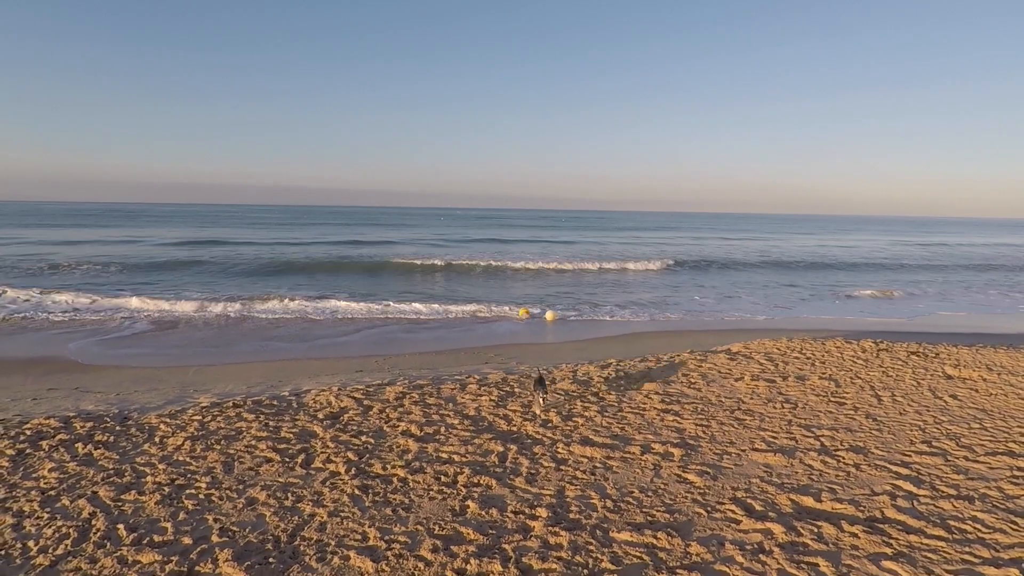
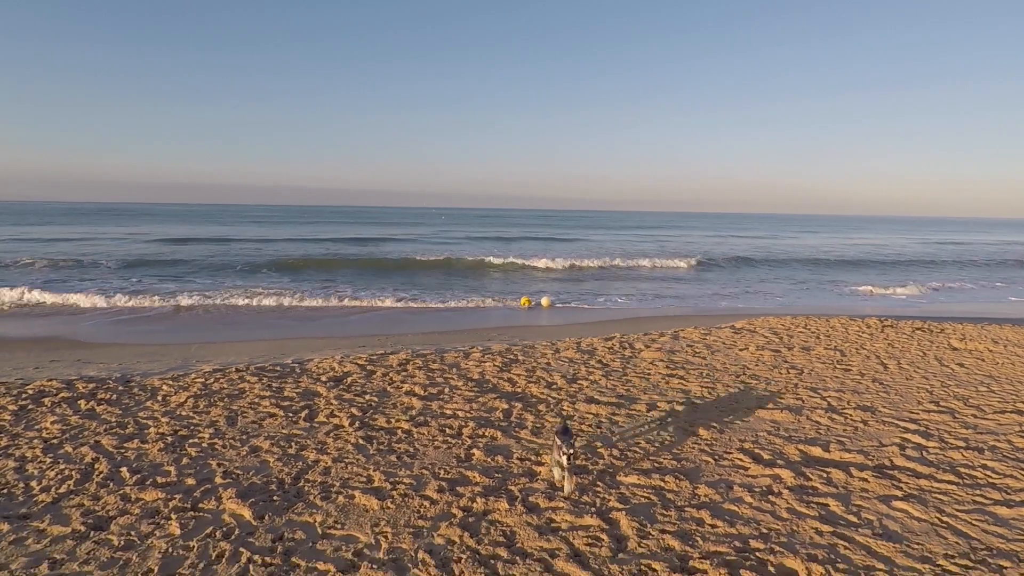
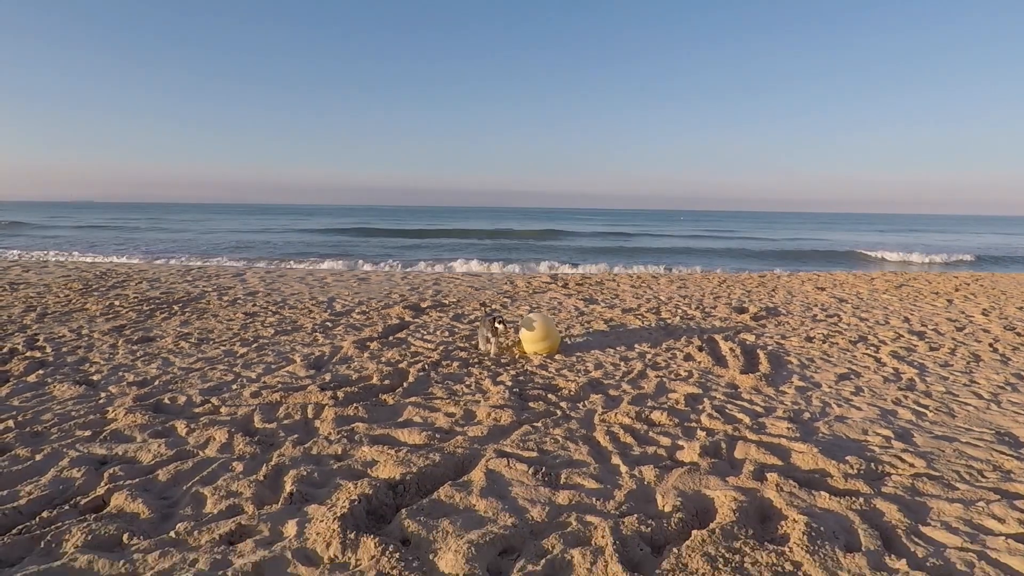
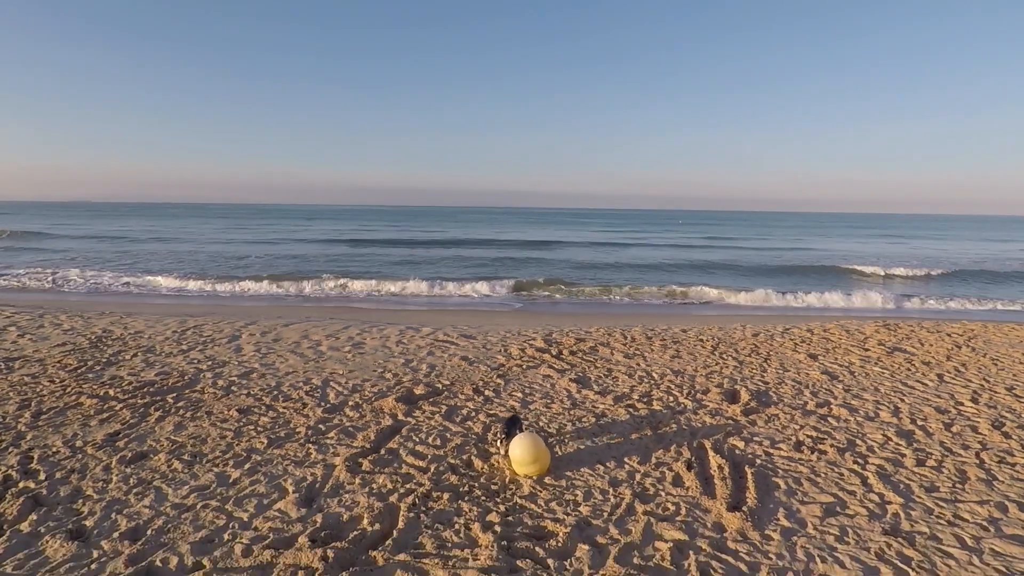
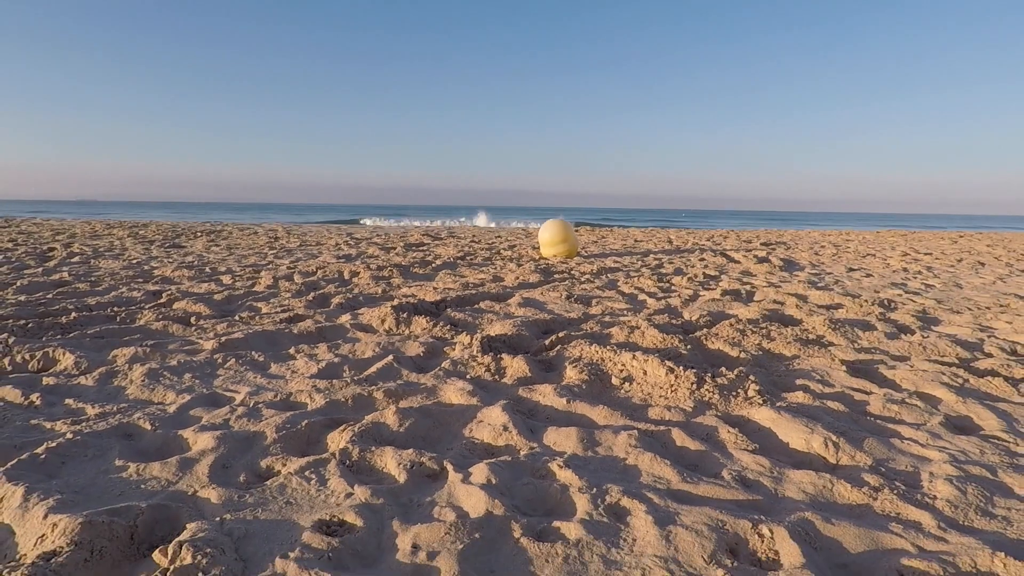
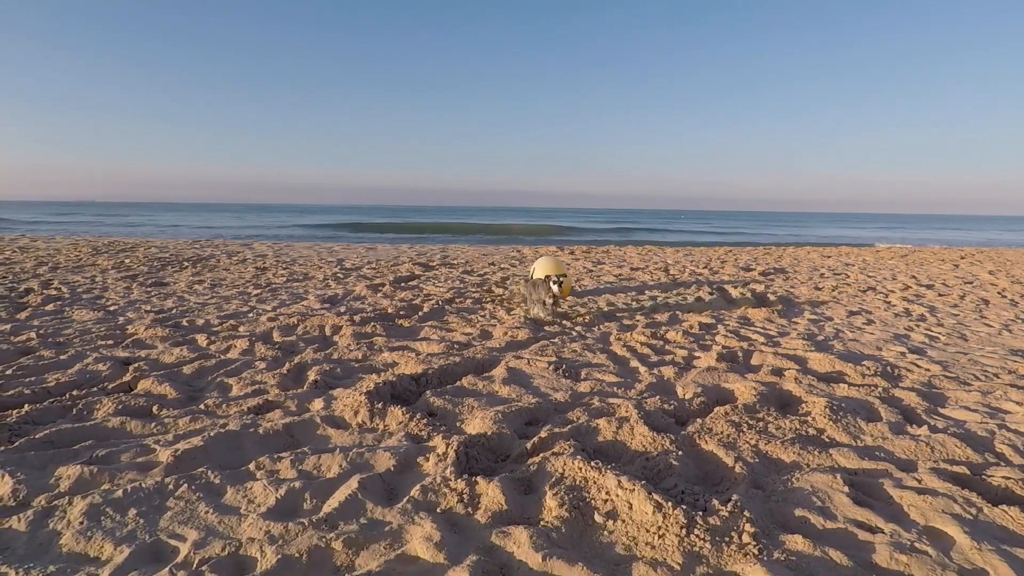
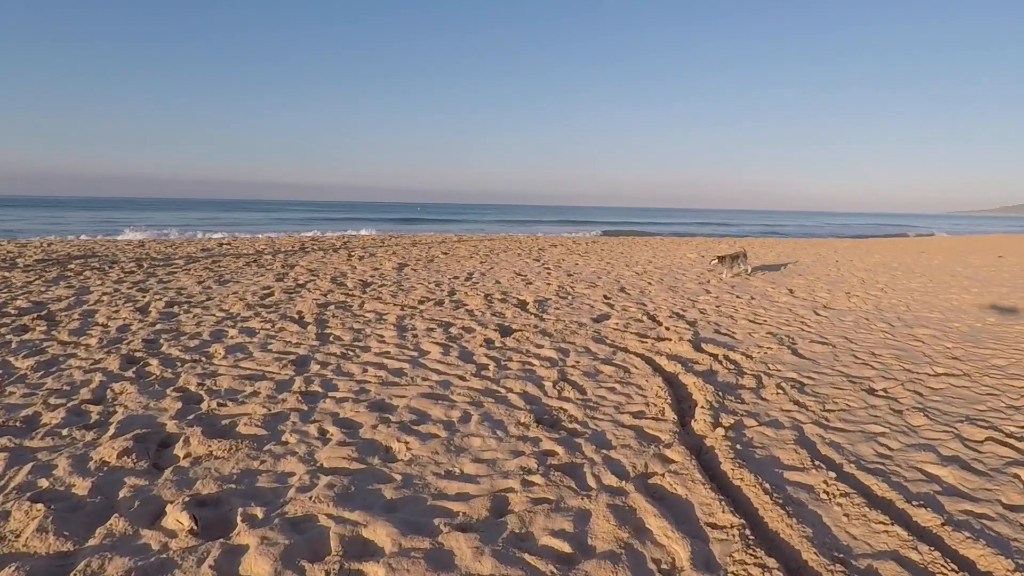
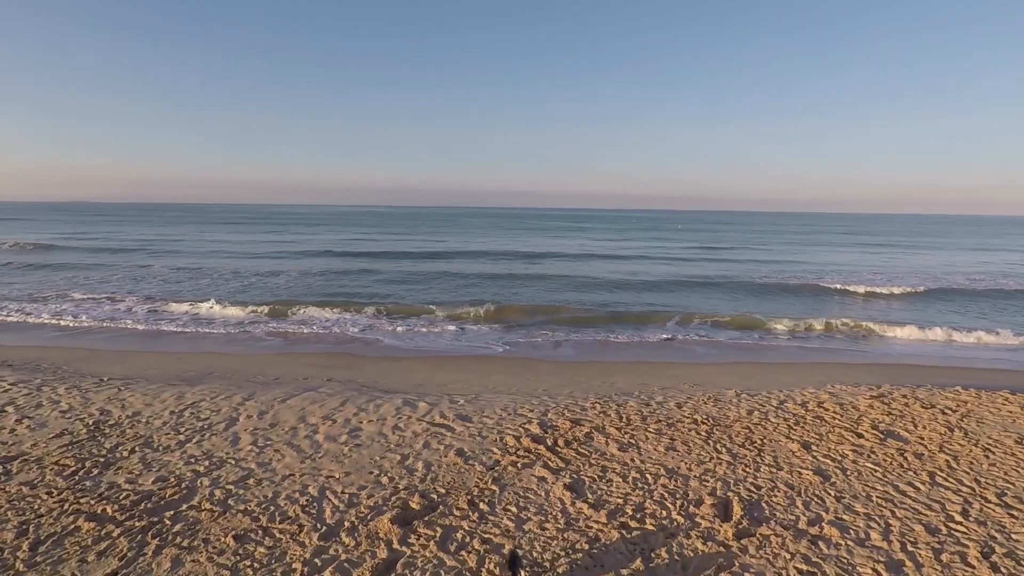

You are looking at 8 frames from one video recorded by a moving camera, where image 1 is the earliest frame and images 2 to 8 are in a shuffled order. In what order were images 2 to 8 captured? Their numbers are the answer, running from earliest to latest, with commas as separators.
2, 8, 4, 3, 6, 5, 7
